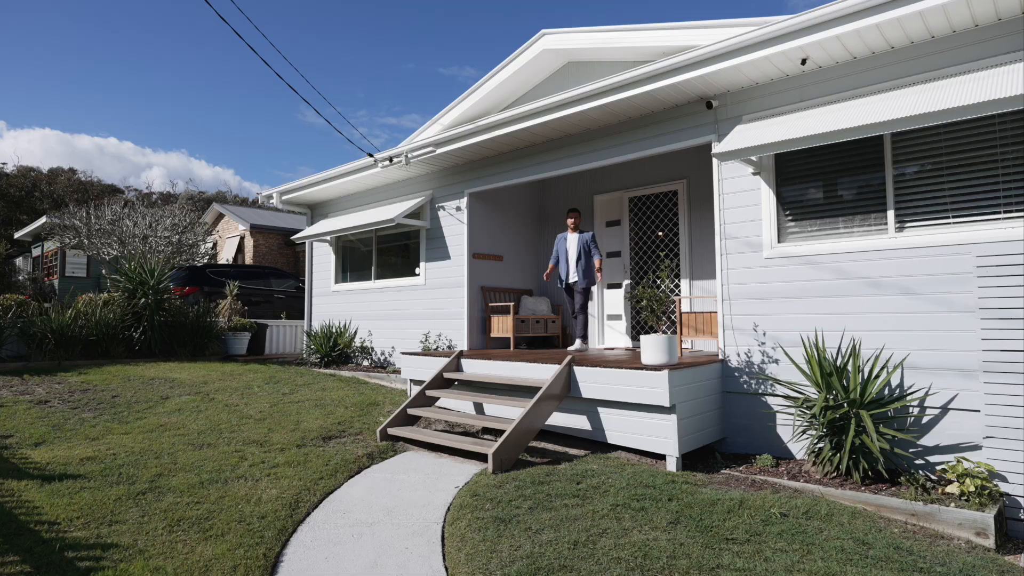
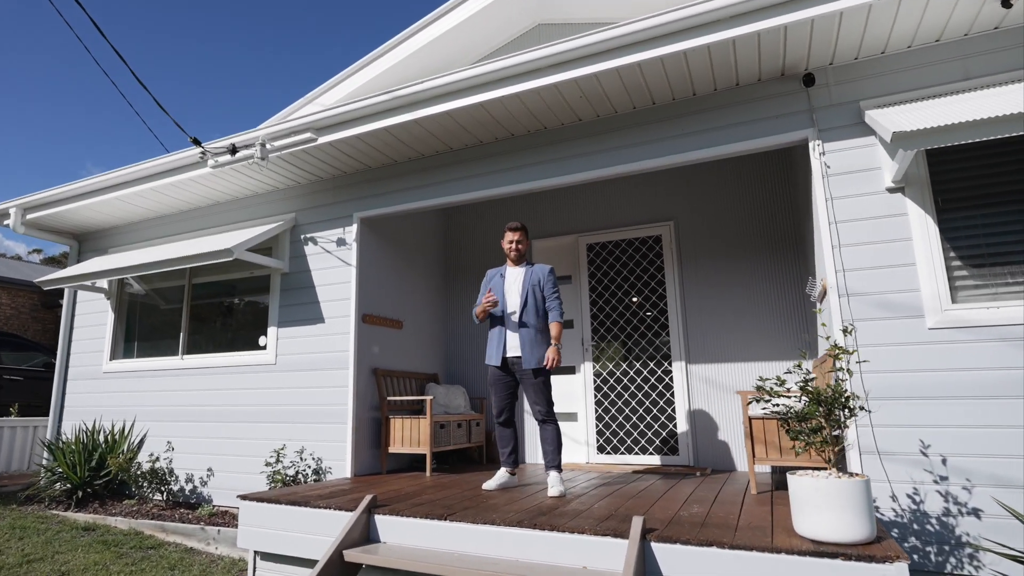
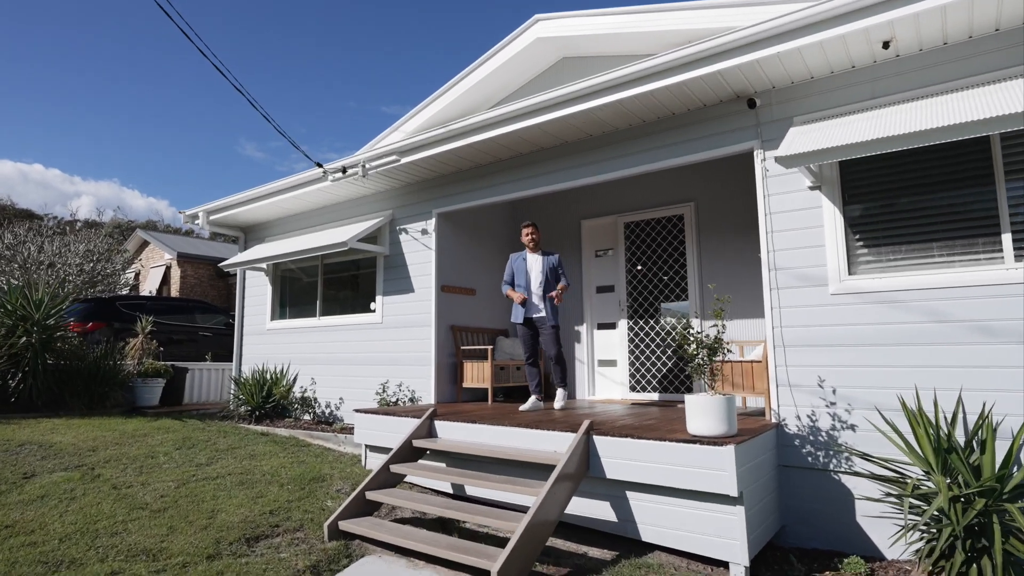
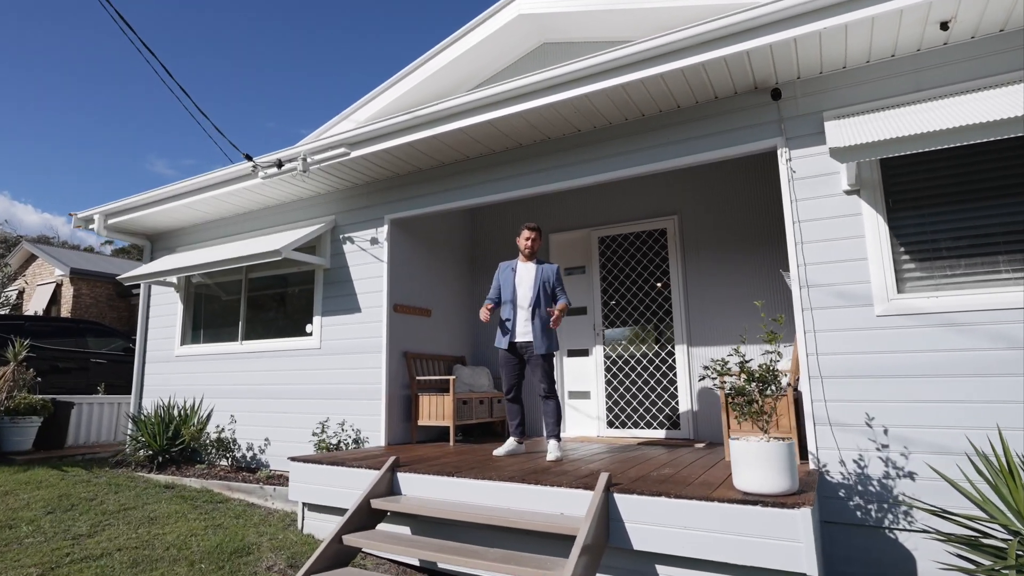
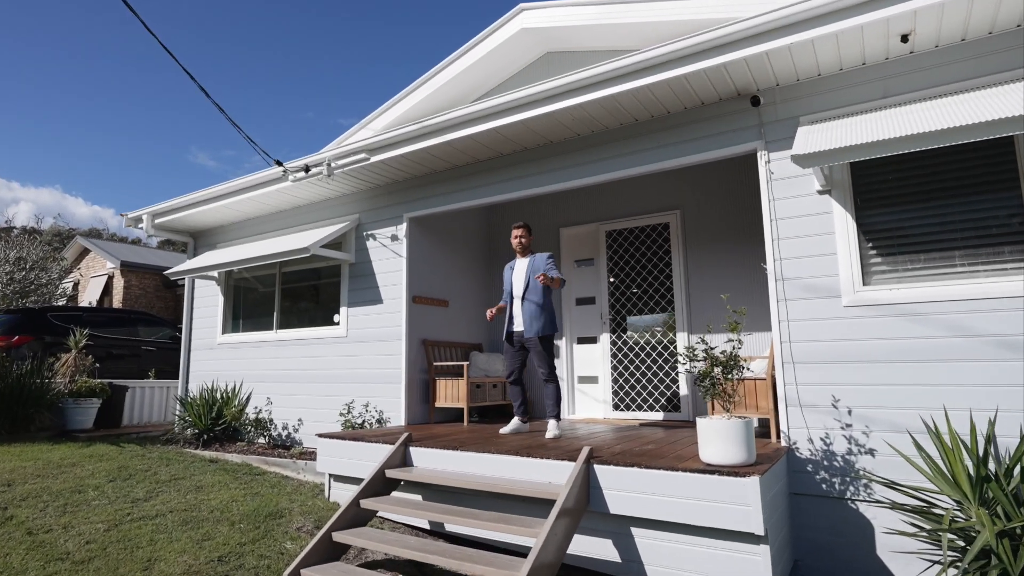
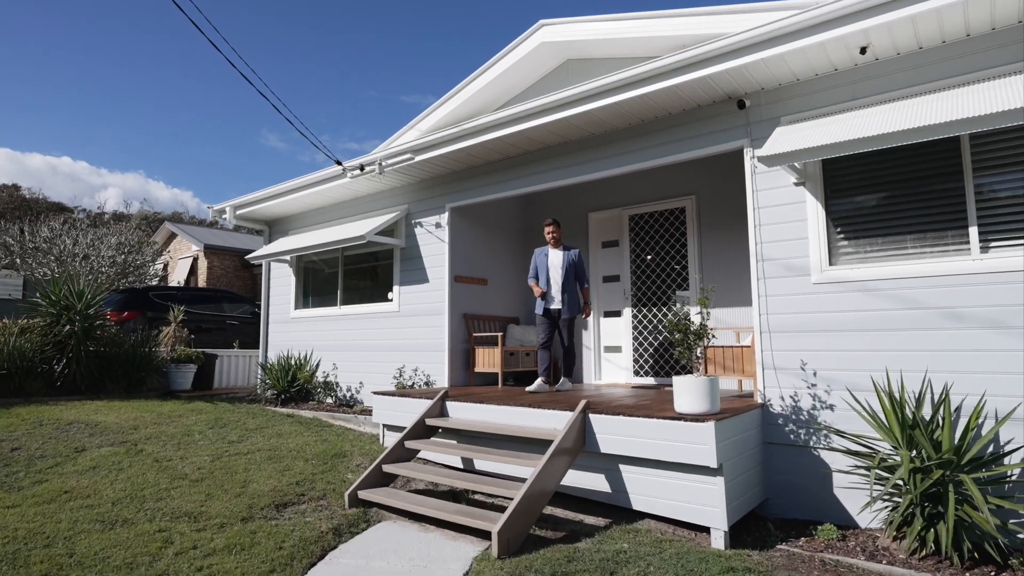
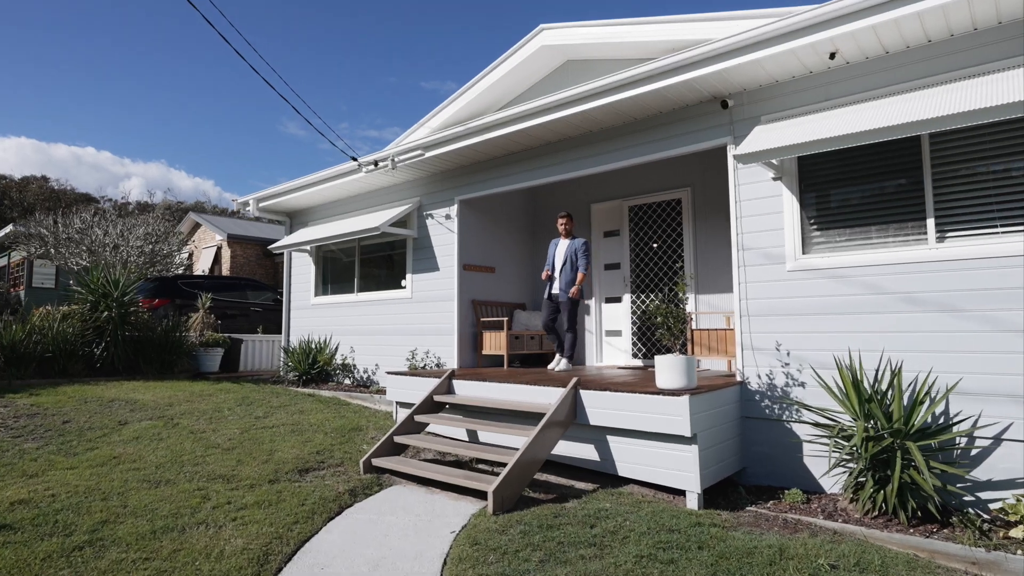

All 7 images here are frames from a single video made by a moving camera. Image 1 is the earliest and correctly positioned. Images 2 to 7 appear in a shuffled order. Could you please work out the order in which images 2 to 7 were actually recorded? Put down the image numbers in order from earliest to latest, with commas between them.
7, 6, 3, 5, 4, 2
